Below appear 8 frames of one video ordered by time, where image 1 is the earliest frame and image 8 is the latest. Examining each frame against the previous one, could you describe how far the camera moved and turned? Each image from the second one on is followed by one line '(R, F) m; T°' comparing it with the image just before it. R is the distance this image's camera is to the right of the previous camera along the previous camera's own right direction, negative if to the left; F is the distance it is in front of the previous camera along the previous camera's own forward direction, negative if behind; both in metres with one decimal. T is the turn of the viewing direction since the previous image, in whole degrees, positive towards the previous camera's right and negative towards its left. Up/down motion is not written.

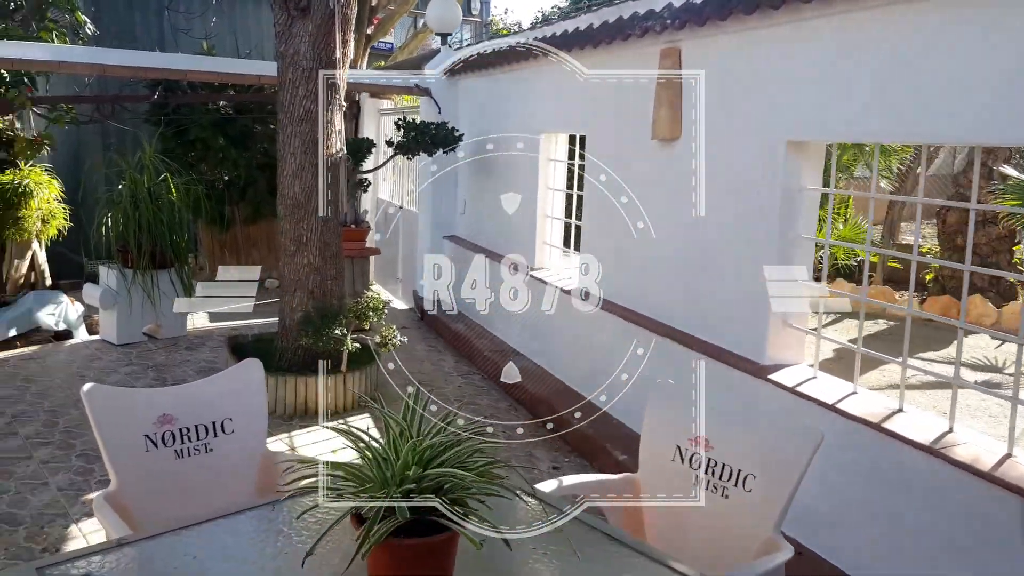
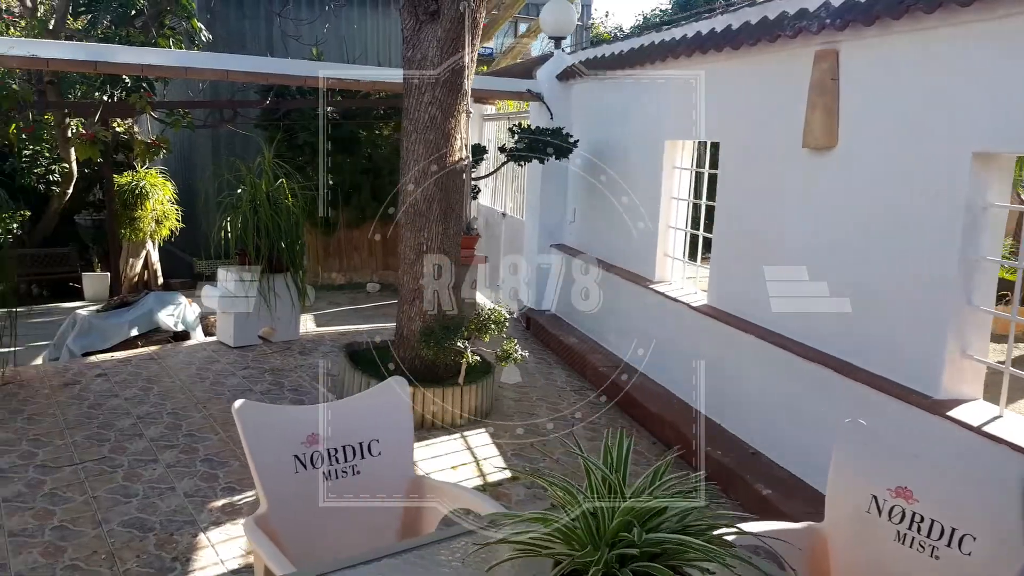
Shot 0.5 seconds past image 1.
(-0.2, +0.2) m; -6°
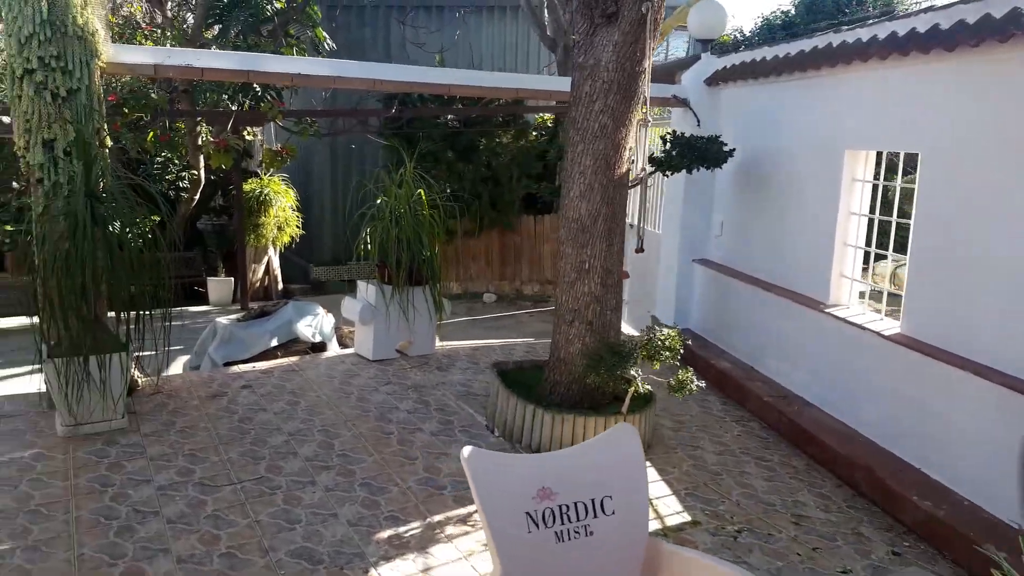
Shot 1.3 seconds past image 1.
(-0.4, +0.2) m; -6°
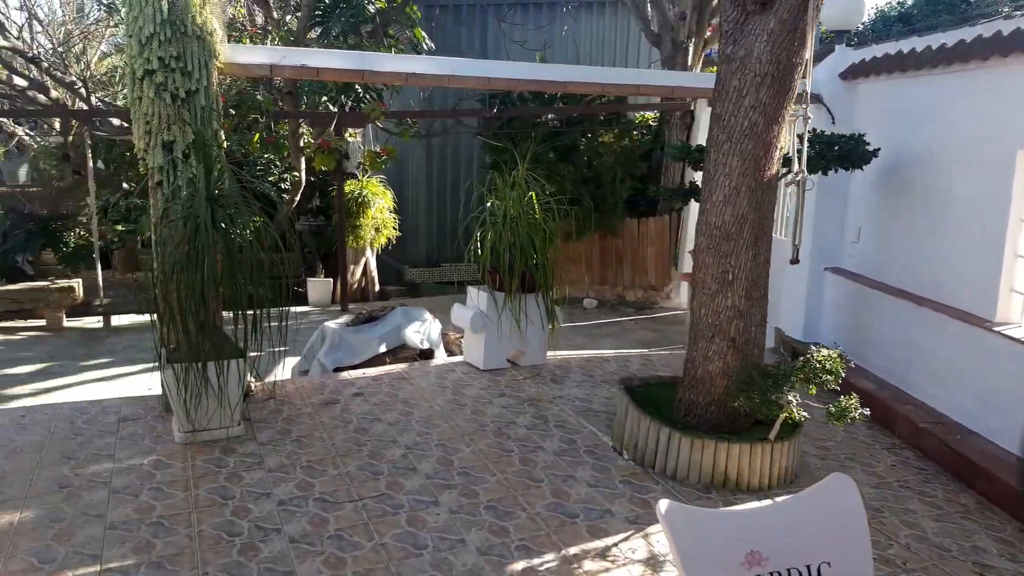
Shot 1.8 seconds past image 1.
(-0.2, +0.2) m; -5°
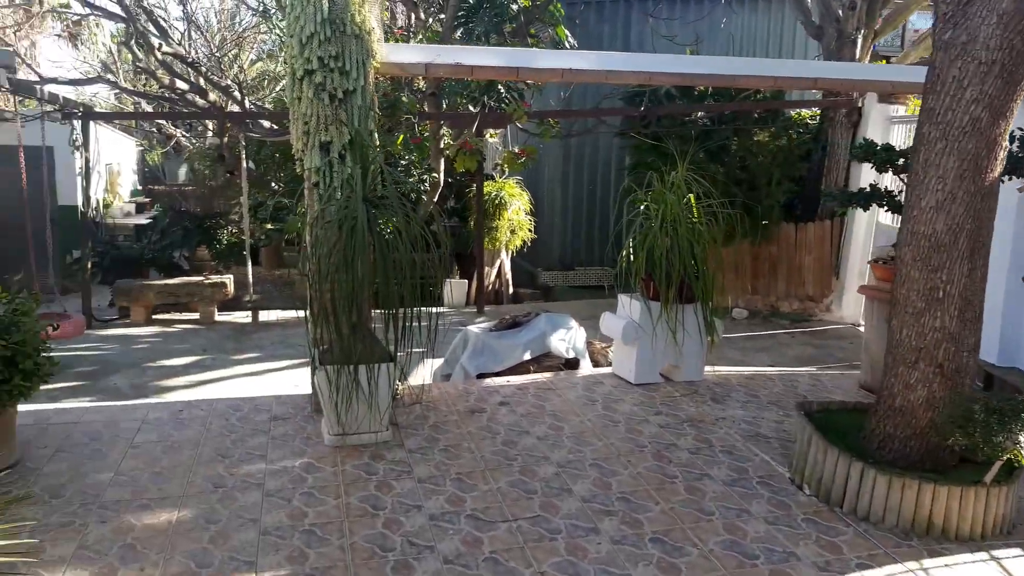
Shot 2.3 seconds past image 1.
(-0.2, +0.2) m; -9°
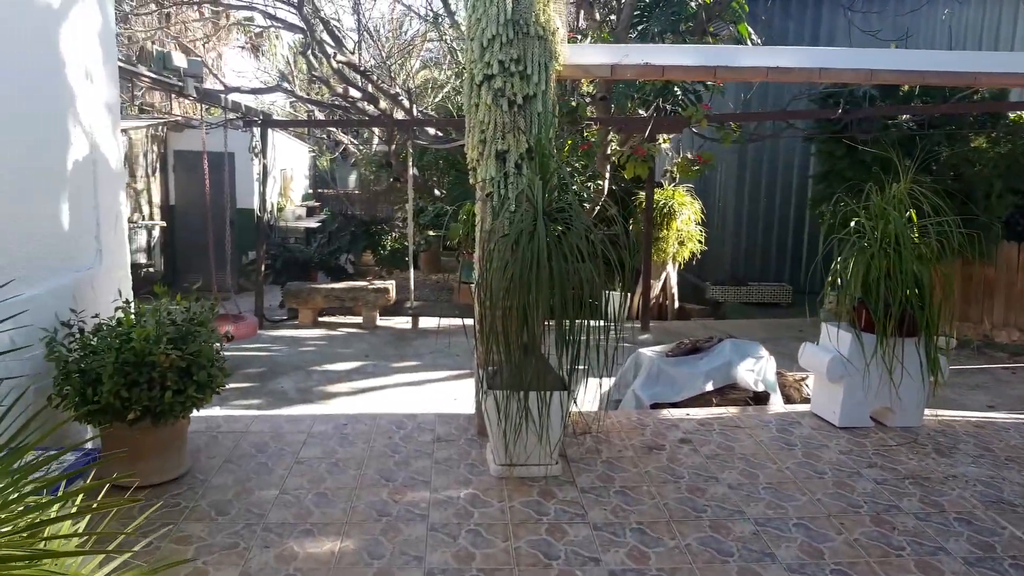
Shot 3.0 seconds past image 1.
(-0.2, +0.3) m; -11°
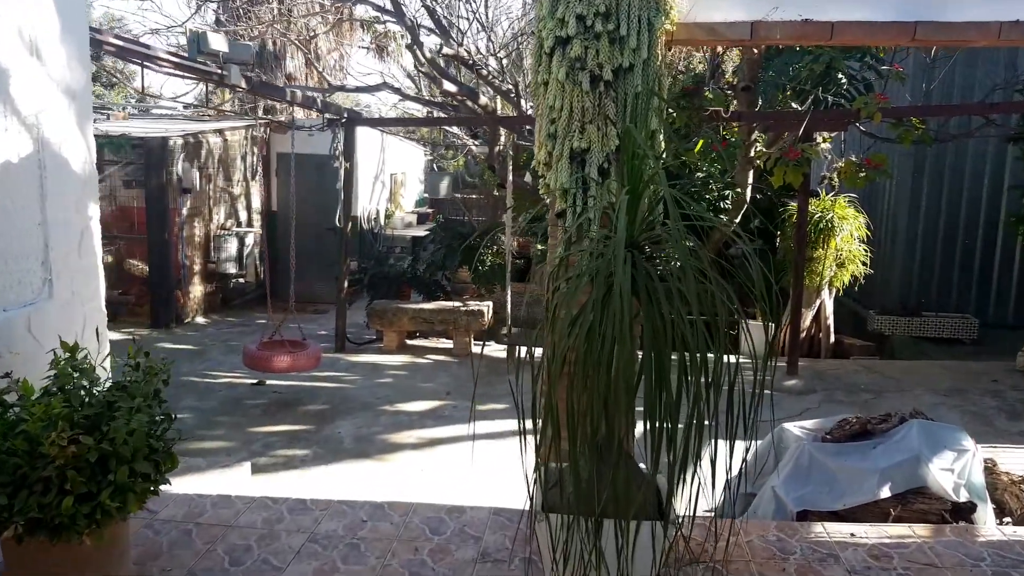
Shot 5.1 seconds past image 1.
(+0.2, +1.2) m; -10°
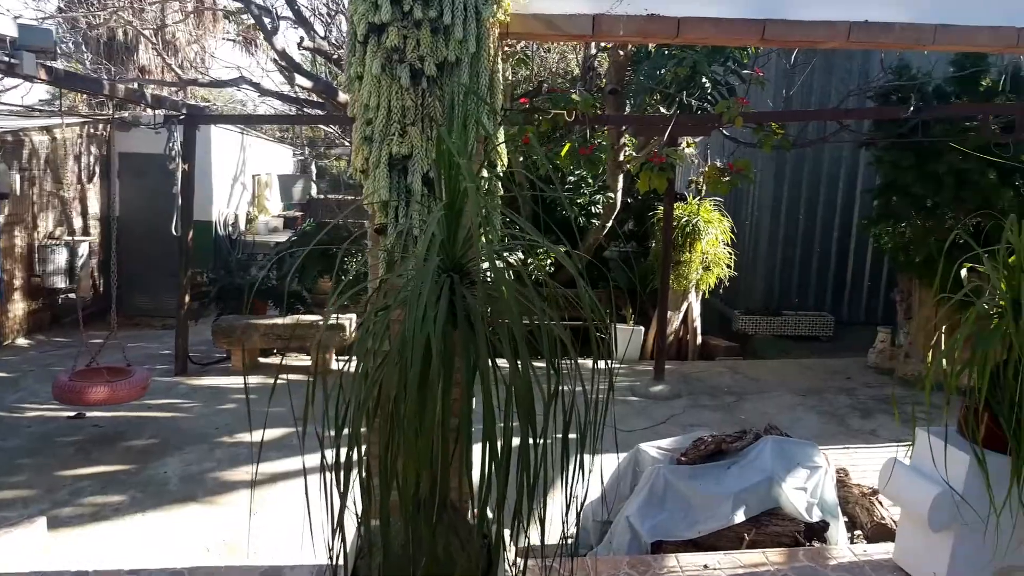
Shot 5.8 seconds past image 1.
(+0.2, +0.3) m; +8°
